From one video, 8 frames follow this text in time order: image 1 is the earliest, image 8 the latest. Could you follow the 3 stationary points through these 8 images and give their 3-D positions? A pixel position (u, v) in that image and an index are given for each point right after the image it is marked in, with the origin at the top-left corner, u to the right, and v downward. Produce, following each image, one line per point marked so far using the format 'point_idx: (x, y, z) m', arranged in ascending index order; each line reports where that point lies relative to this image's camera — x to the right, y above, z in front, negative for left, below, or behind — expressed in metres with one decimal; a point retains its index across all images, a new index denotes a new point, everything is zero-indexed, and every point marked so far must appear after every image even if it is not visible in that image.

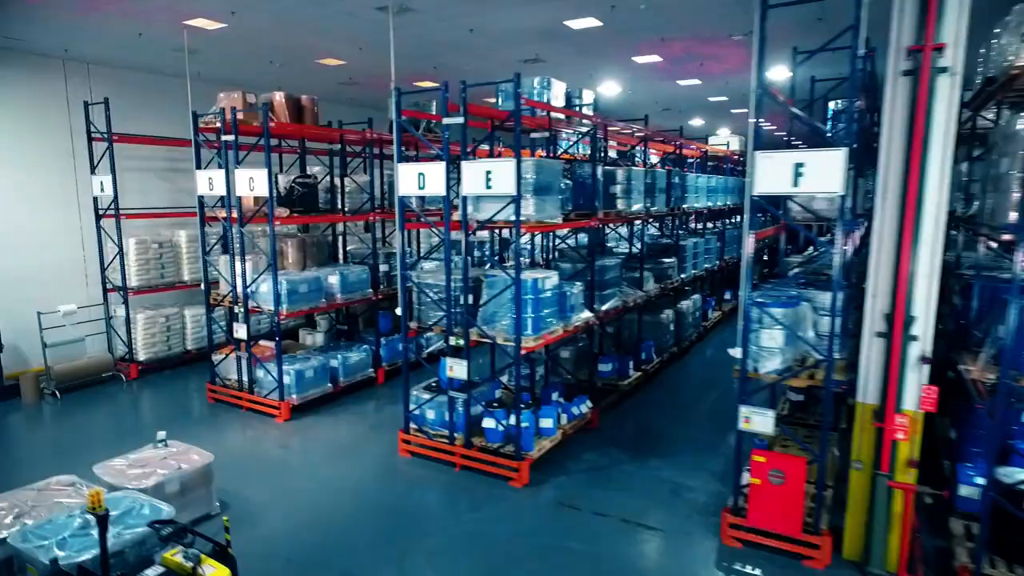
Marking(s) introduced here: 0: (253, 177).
0: (-4.0, +1.7, +7.7) m
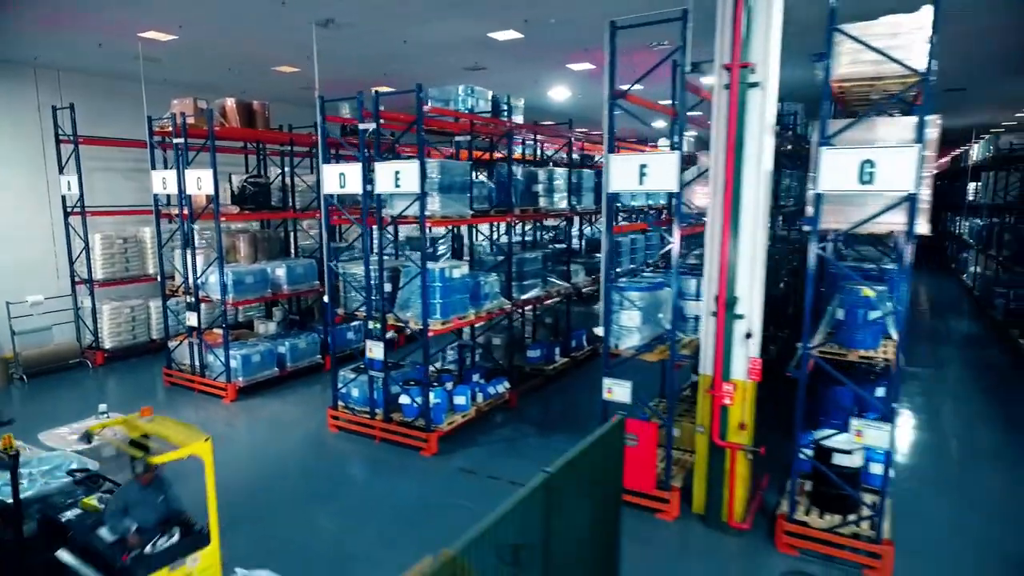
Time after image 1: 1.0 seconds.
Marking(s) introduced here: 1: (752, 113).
0: (-5.2, +1.9, +8.4) m
1: (+2.3, +1.7, +4.8) m
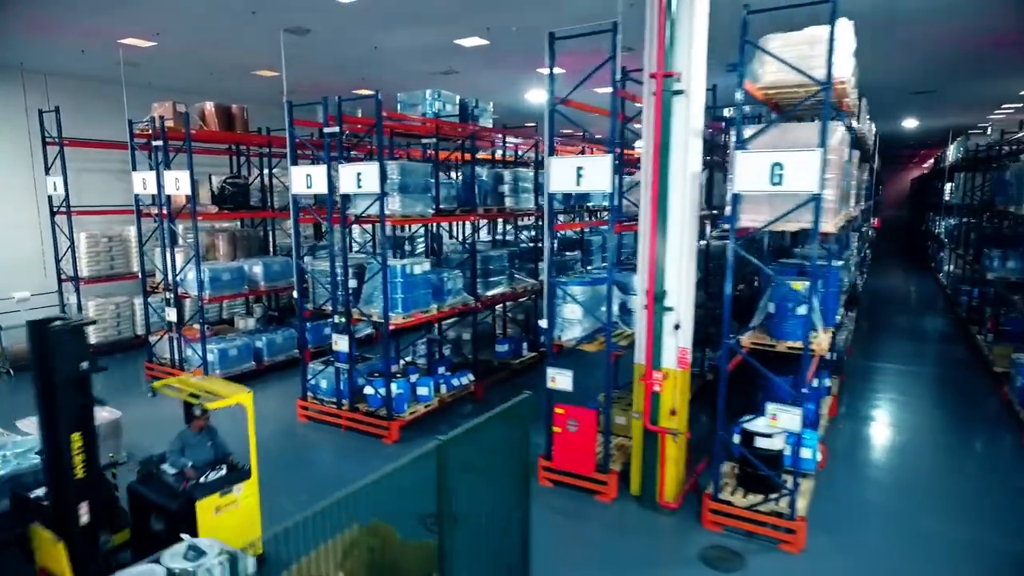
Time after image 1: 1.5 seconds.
0: (-5.8, +1.9, +8.7) m
1: (+1.7, +1.8, +5.2) m
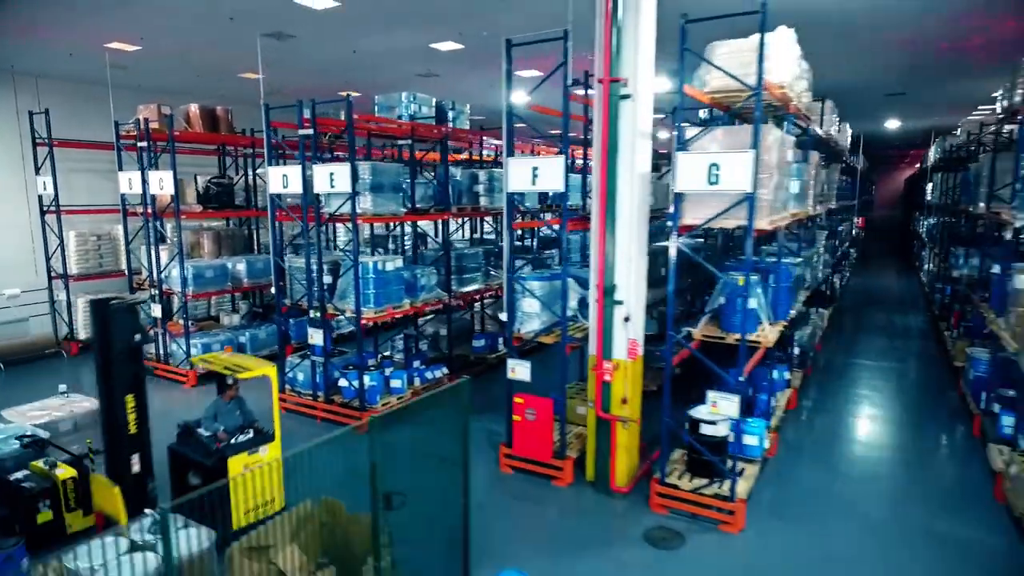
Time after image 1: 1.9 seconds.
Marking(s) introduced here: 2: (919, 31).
0: (-6.3, +2.0, +9.0) m
1: (+1.2, +1.8, +5.4) m
2: (+6.6, +4.1, +8.1) m
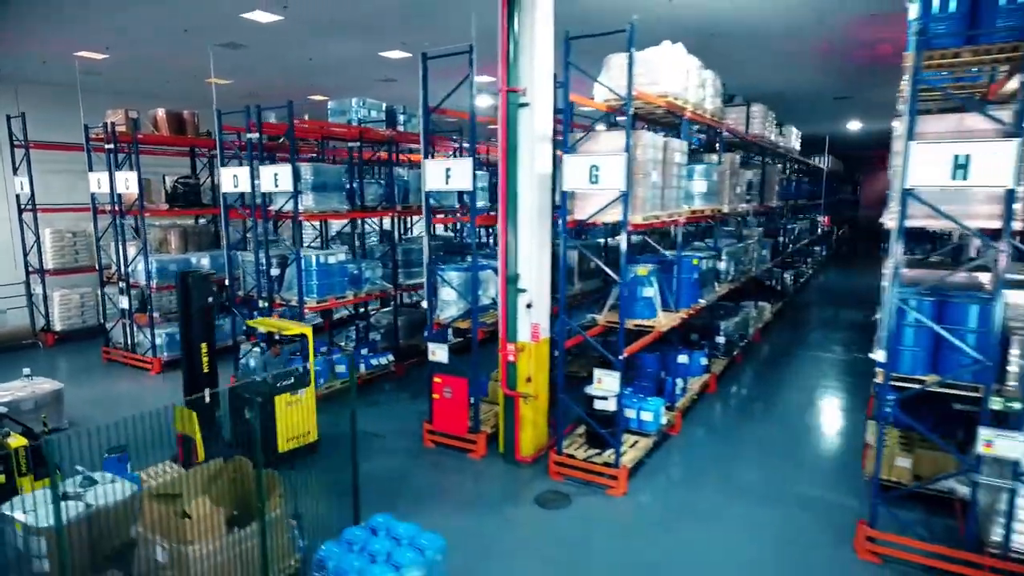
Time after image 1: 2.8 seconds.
0: (-7.4, +2.1, +9.6) m
1: (+0.1, +2.0, +6.0) m
2: (+5.5, +4.3, +8.7) m
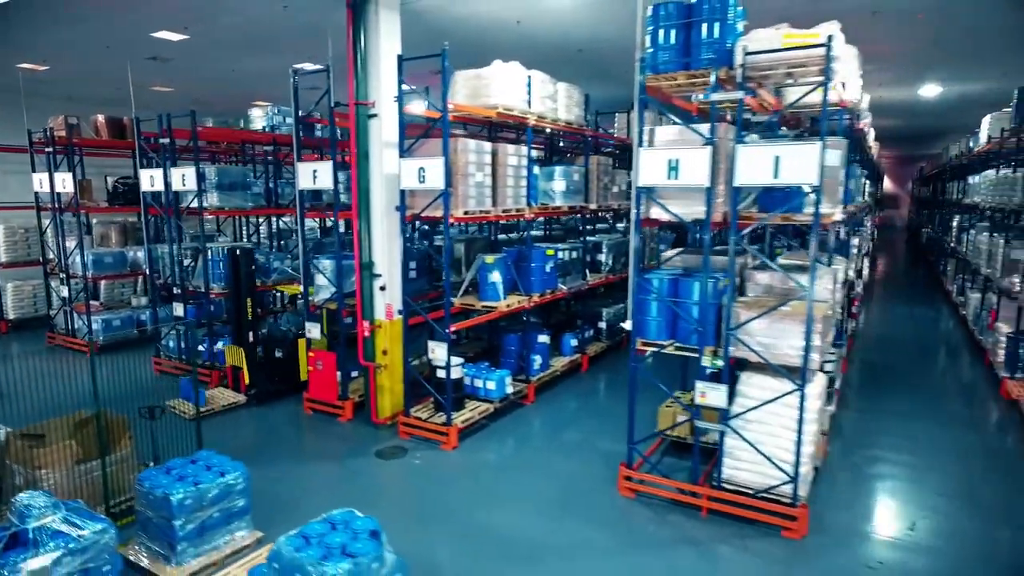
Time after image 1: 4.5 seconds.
0: (-9.5, +2.3, +10.6) m
1: (-2.0, +2.2, +7.0) m
2: (+3.4, +4.5, +9.7) m
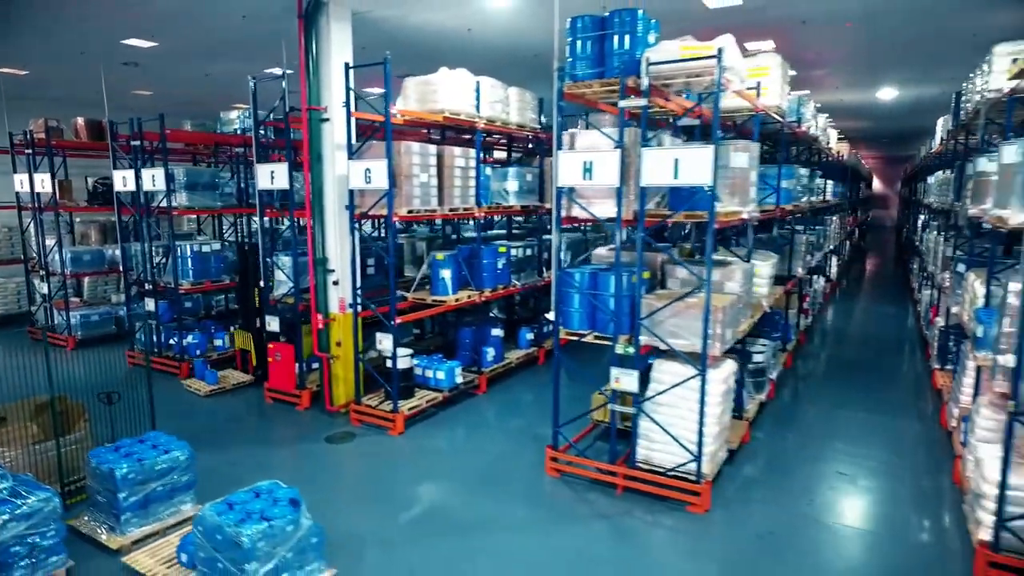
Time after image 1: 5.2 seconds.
0: (-10.3, +2.4, +11.0) m
1: (-2.8, +2.2, +7.4) m
2: (+2.5, +4.6, +10.1) m
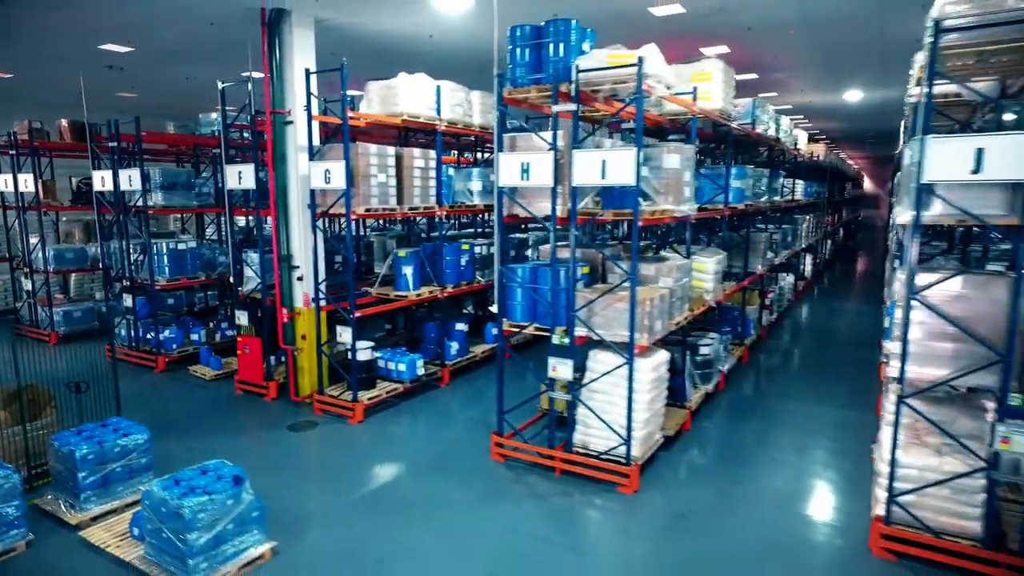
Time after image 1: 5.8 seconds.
0: (-11.0, +2.5, +11.4) m
1: (-3.5, +2.3, +7.8) m
2: (+1.9, +4.6, +10.4) m
